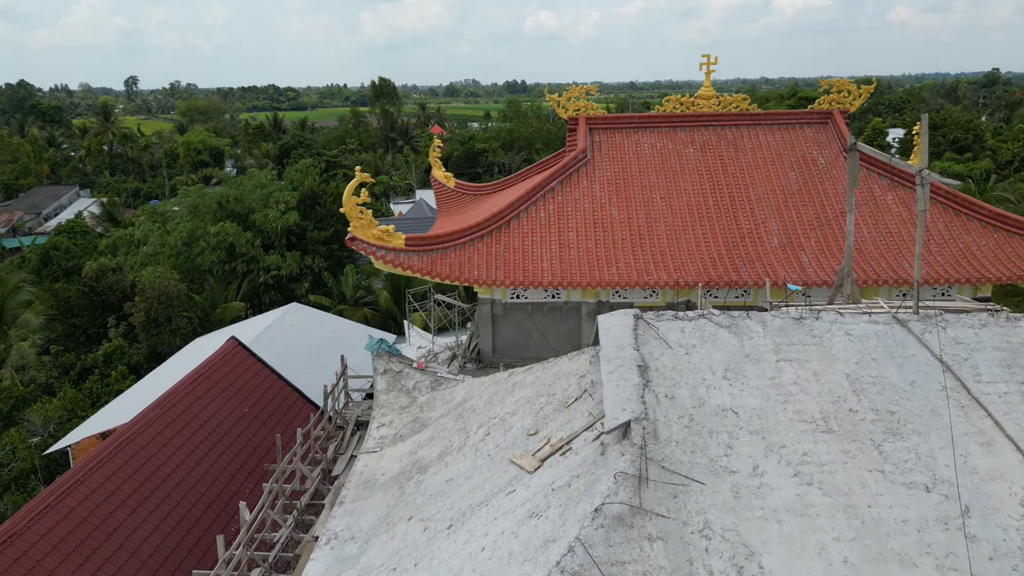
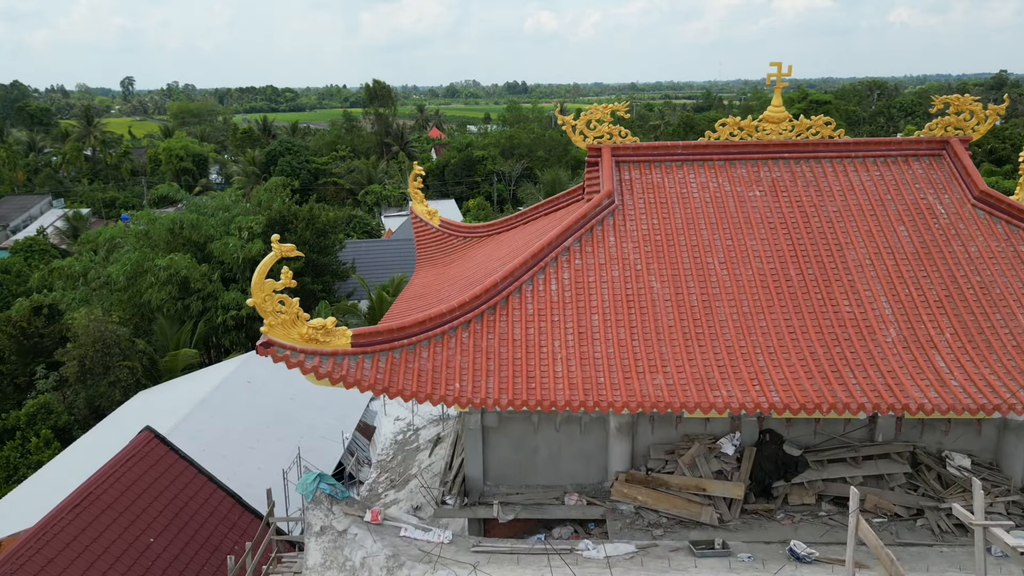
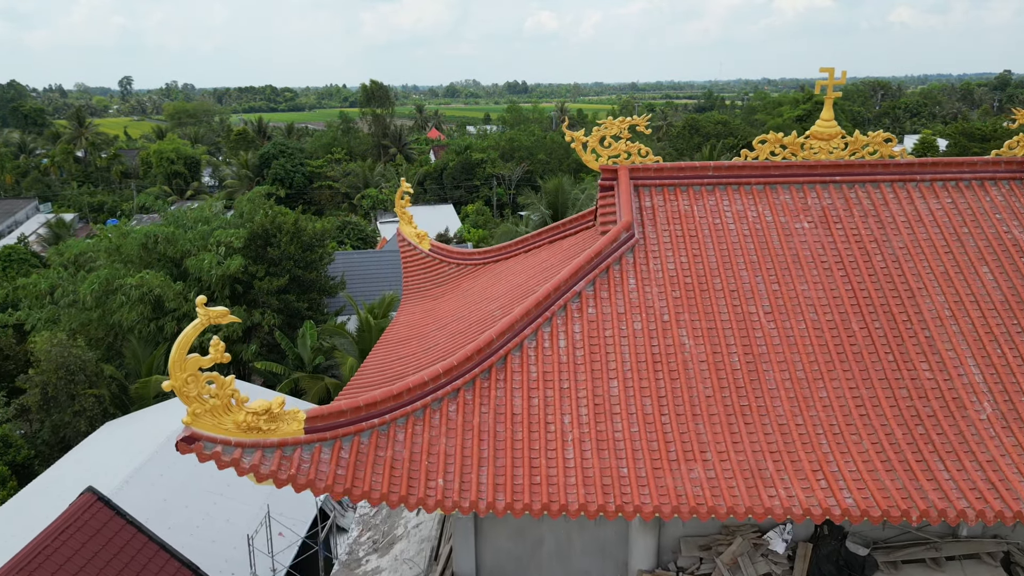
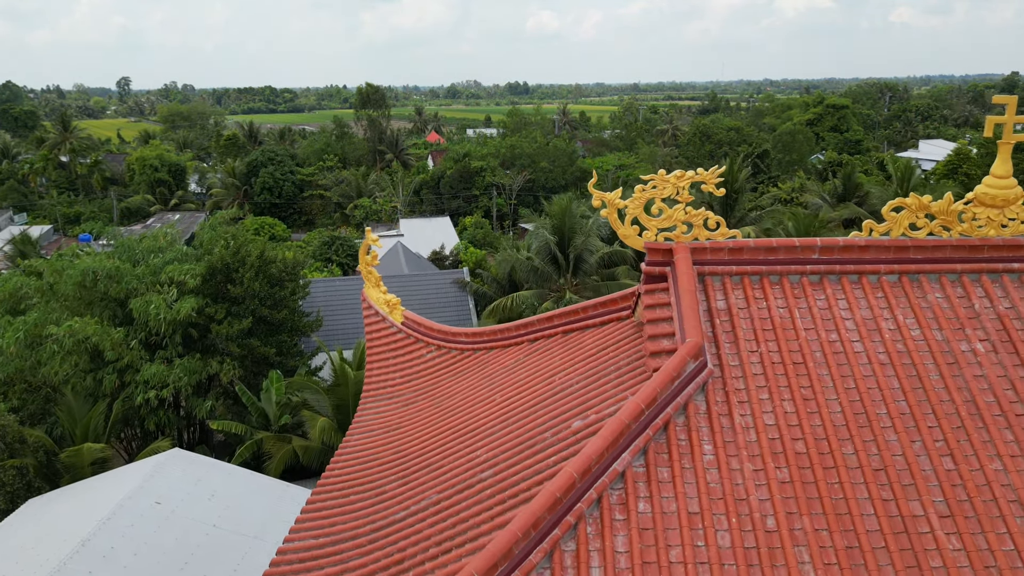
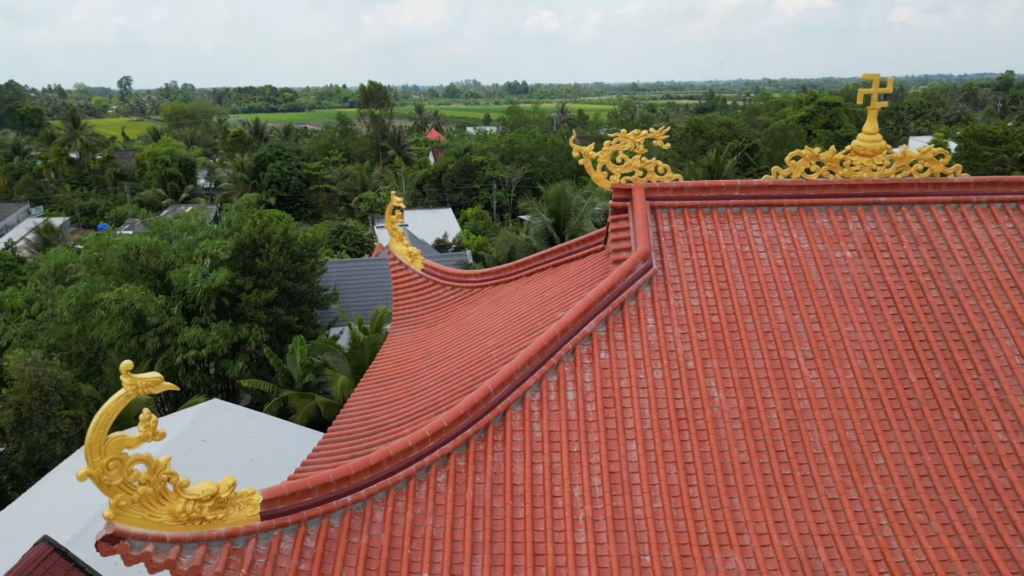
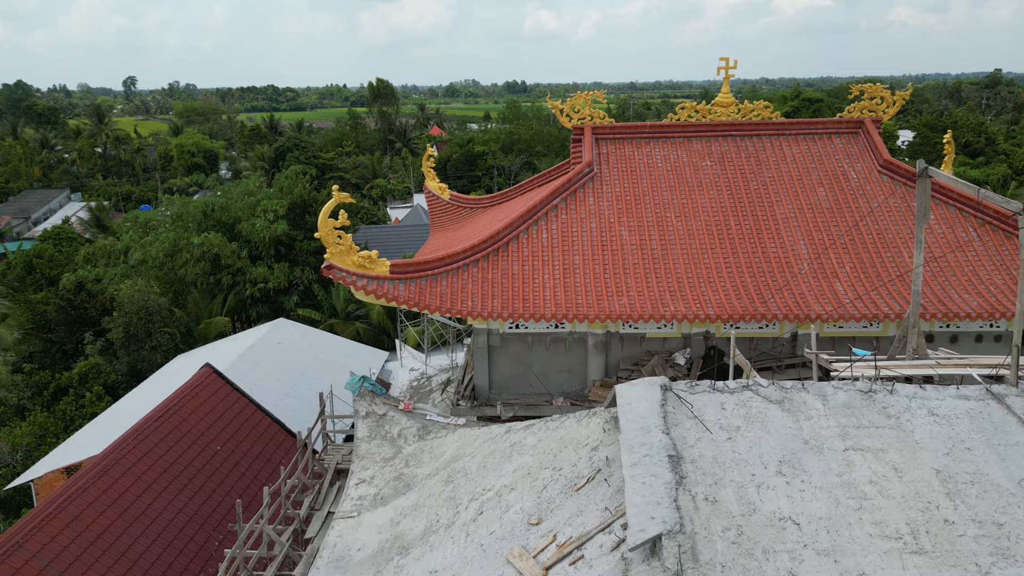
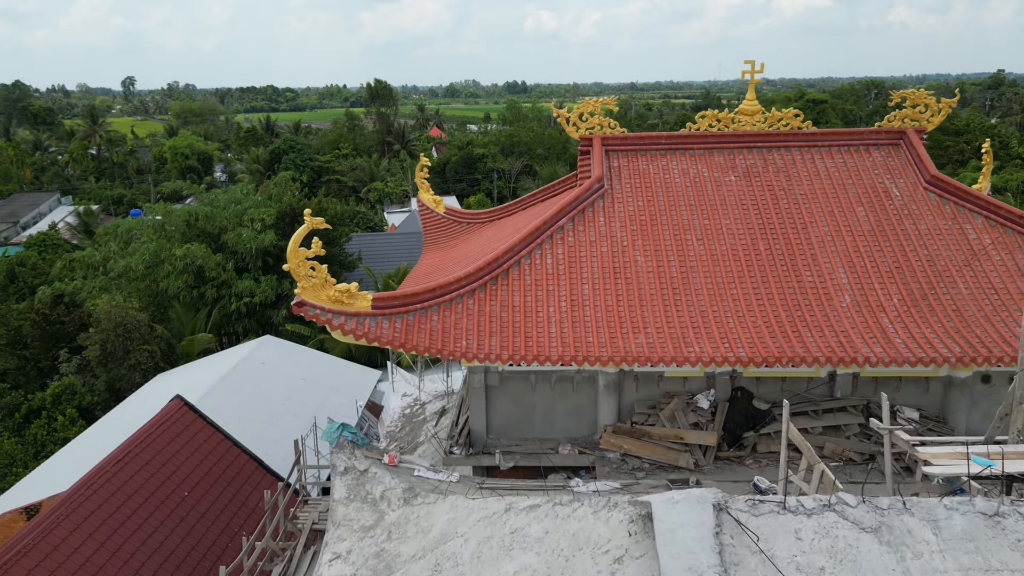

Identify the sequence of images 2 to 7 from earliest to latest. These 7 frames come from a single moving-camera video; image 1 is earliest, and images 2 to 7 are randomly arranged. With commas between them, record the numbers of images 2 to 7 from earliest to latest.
6, 7, 2, 3, 5, 4
